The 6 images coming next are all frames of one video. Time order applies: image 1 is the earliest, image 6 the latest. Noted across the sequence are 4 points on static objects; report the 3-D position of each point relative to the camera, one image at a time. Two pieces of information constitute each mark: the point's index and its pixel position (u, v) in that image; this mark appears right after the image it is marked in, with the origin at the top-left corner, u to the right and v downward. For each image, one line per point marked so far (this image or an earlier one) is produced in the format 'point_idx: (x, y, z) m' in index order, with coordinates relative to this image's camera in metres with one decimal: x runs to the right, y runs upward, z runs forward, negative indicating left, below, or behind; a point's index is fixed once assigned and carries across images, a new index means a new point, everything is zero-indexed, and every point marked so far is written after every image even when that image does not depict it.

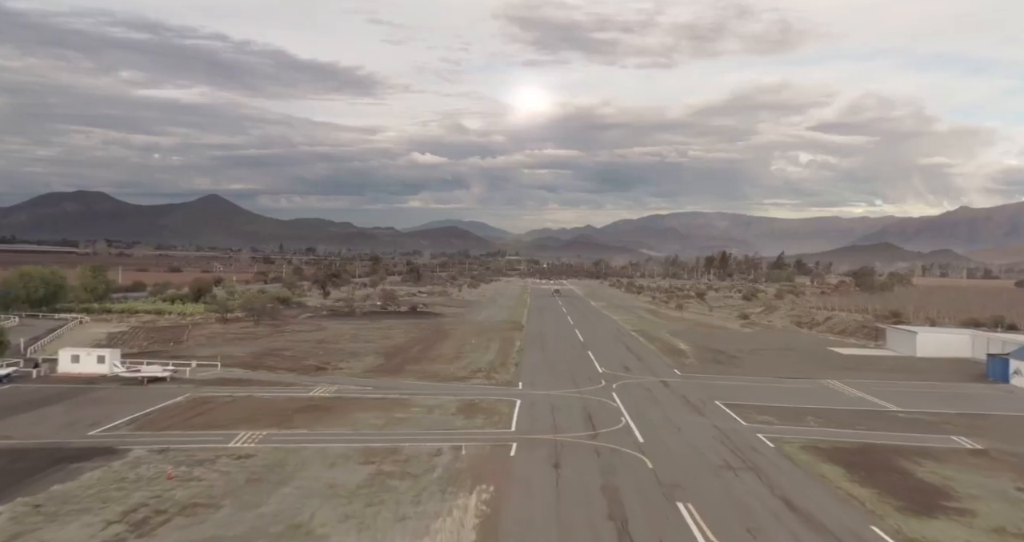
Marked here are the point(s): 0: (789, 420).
0: (+8.2, -4.5, +19.4) m
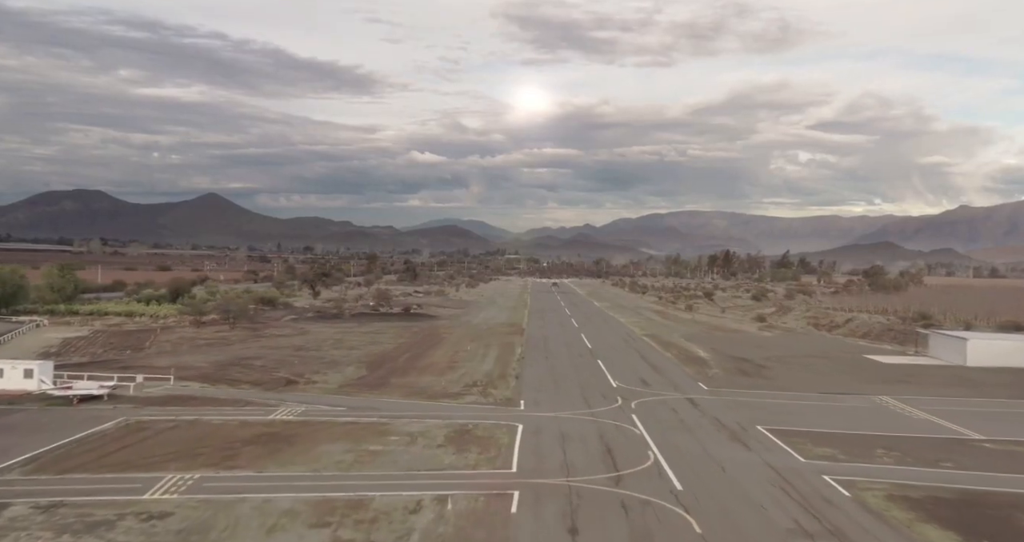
0: (+8.3, -4.4, +15.7) m
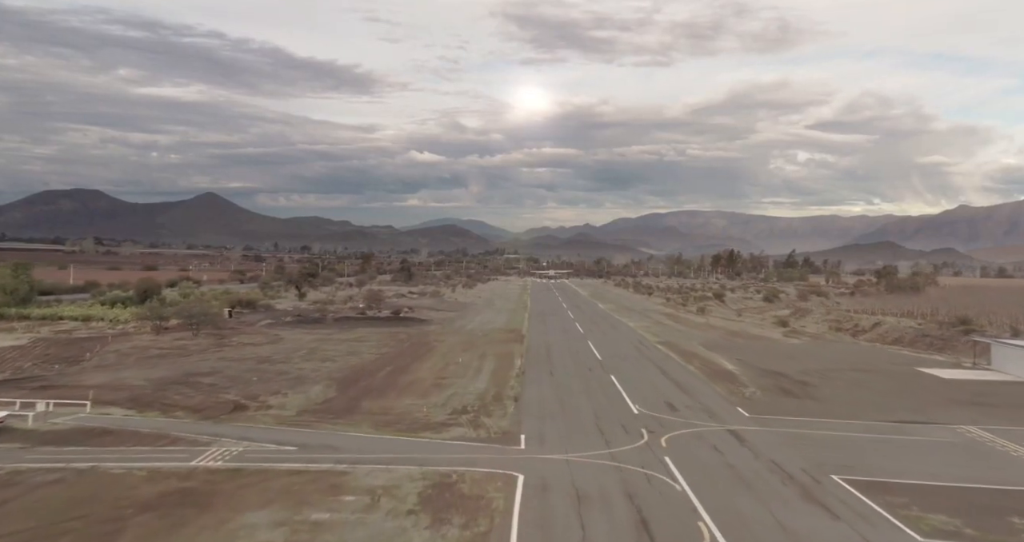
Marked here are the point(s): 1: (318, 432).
0: (+8.2, -4.4, +11.2) m
1: (-5.0, -4.2, +16.9) m
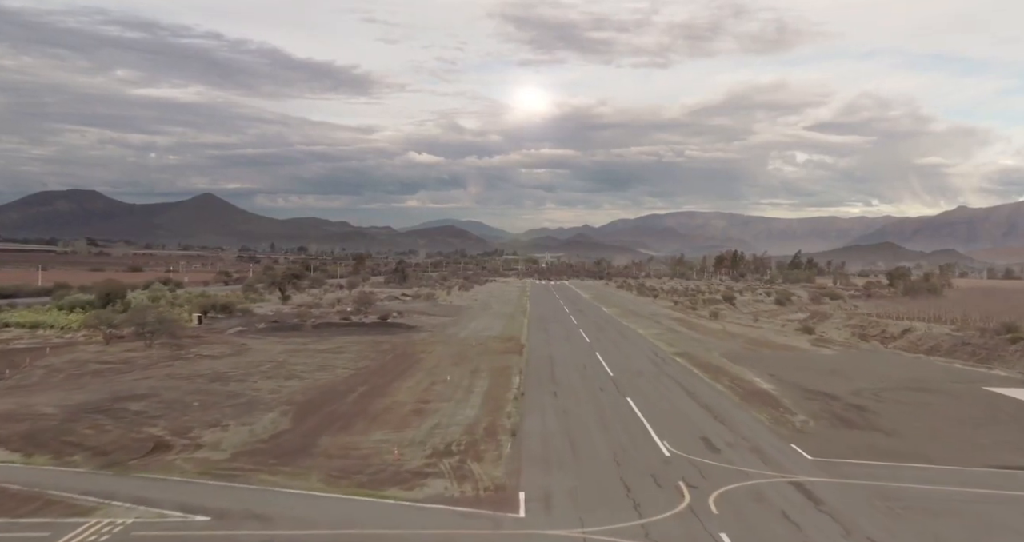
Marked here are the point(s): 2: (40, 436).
0: (+8.1, -4.5, +7.0) m
1: (-5.1, -4.2, +12.6) m
2: (-11.6, -4.1, +16.1) m
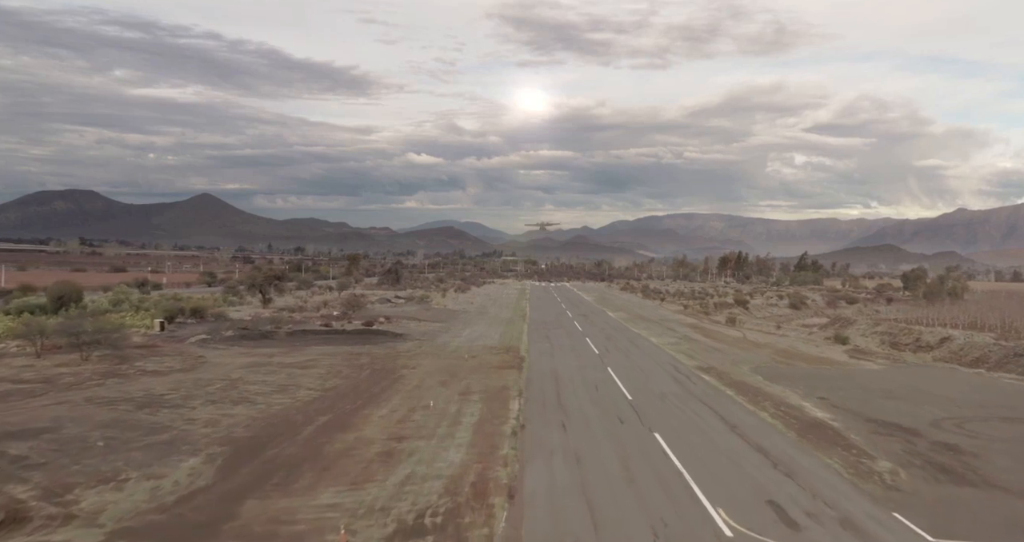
0: (+8.1, -4.5, +2.6) m
1: (-5.1, -4.3, +8.1) m
2: (-11.7, -4.1, +11.6) m
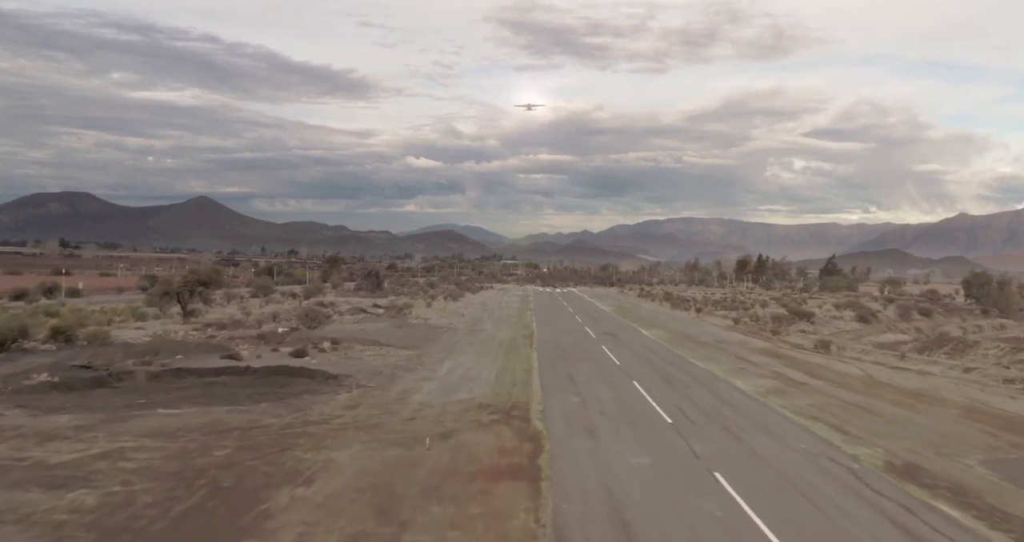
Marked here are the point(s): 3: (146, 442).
0: (+8.3, -4.4, -11.8) m
1: (-5.0, -4.2, -6.3) m
2: (-11.5, -4.0, -2.8) m
3: (-8.4, -3.9, +15.2) m
